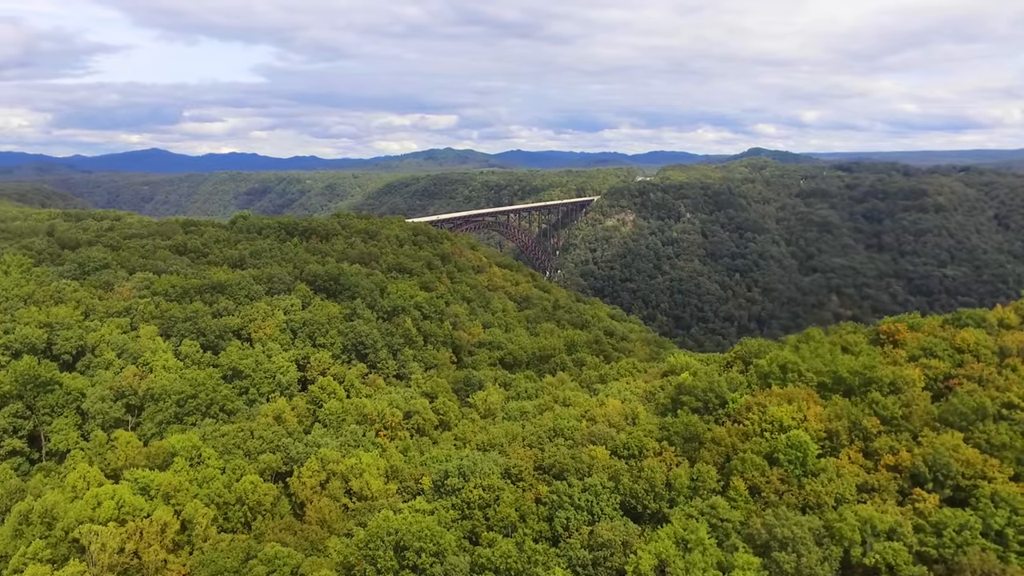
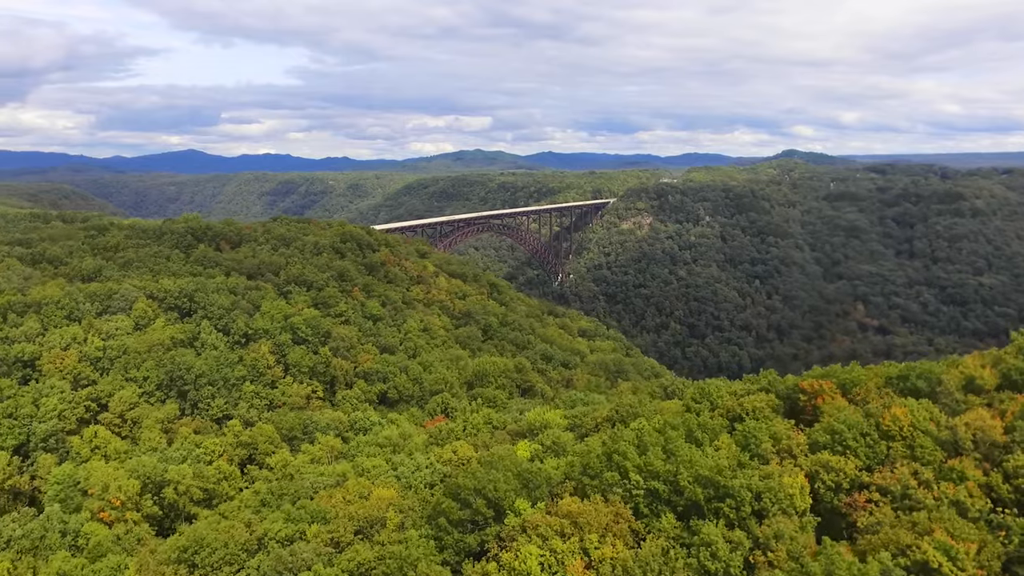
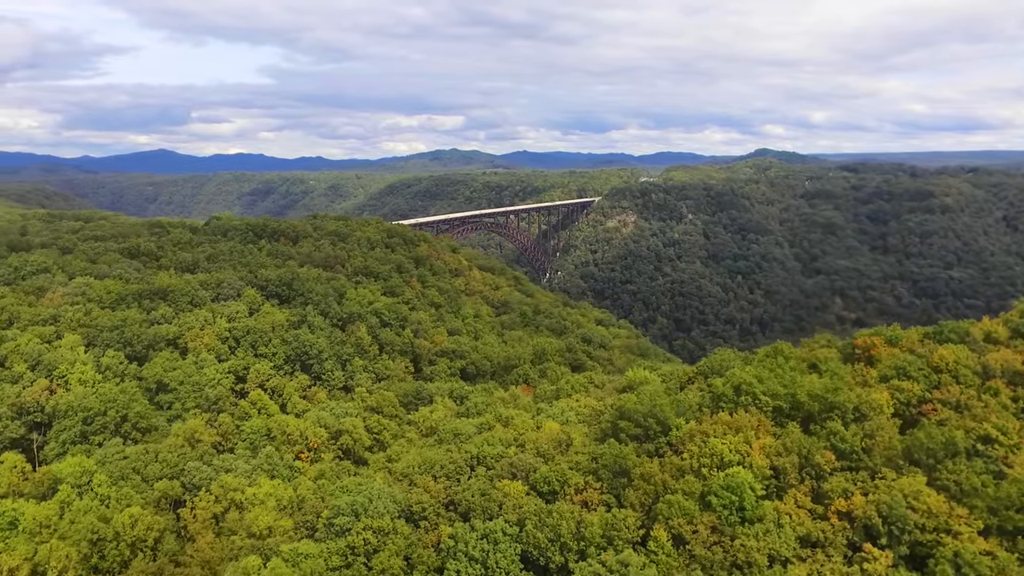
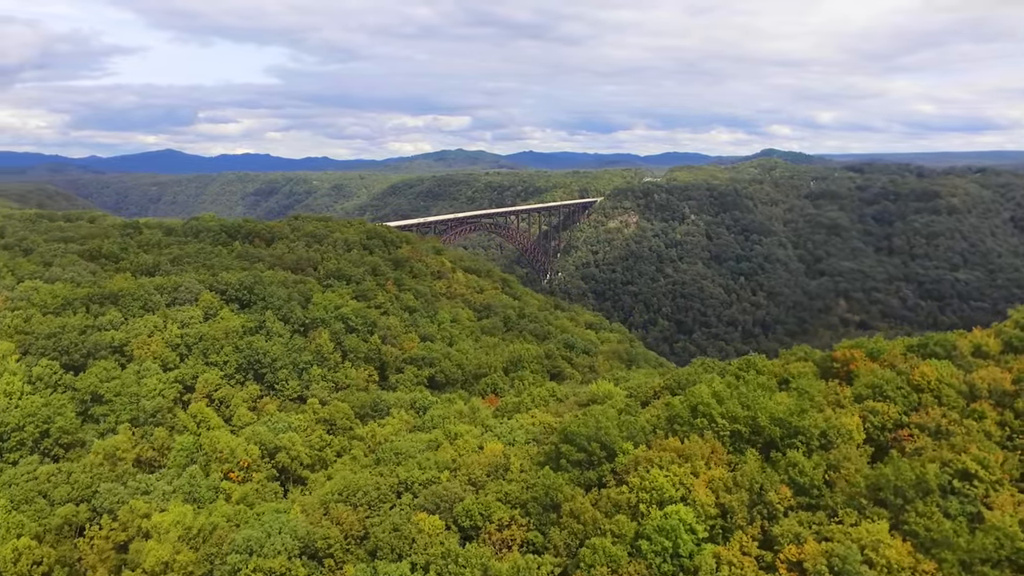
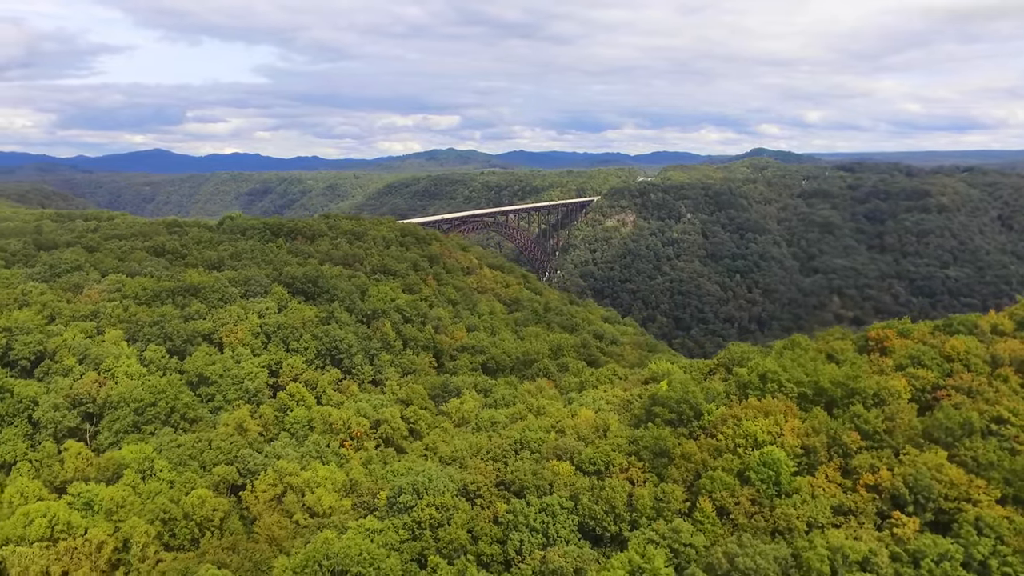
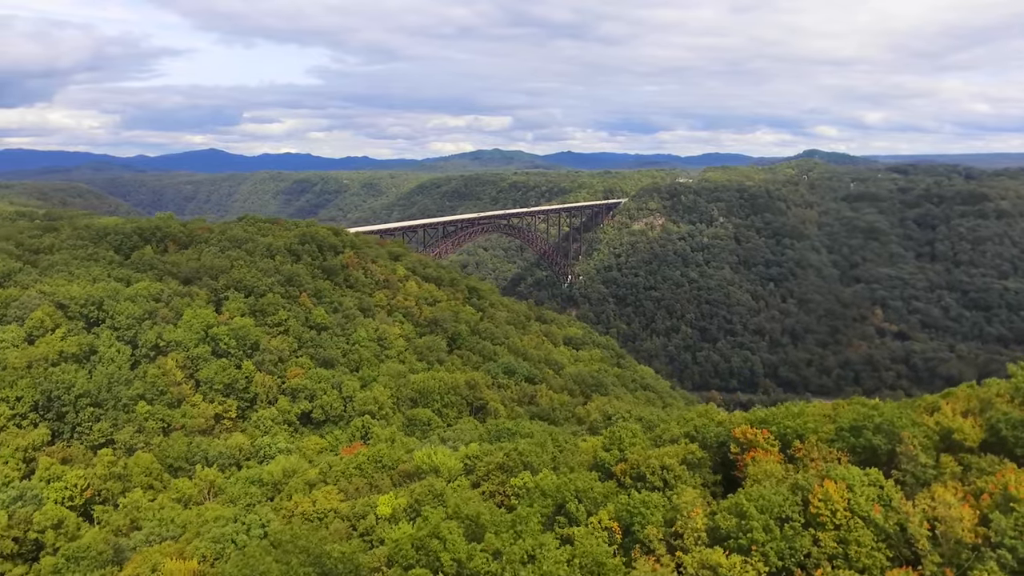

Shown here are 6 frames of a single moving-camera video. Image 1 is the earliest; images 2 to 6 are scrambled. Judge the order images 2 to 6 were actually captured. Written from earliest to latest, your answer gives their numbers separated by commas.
5, 3, 4, 2, 6
